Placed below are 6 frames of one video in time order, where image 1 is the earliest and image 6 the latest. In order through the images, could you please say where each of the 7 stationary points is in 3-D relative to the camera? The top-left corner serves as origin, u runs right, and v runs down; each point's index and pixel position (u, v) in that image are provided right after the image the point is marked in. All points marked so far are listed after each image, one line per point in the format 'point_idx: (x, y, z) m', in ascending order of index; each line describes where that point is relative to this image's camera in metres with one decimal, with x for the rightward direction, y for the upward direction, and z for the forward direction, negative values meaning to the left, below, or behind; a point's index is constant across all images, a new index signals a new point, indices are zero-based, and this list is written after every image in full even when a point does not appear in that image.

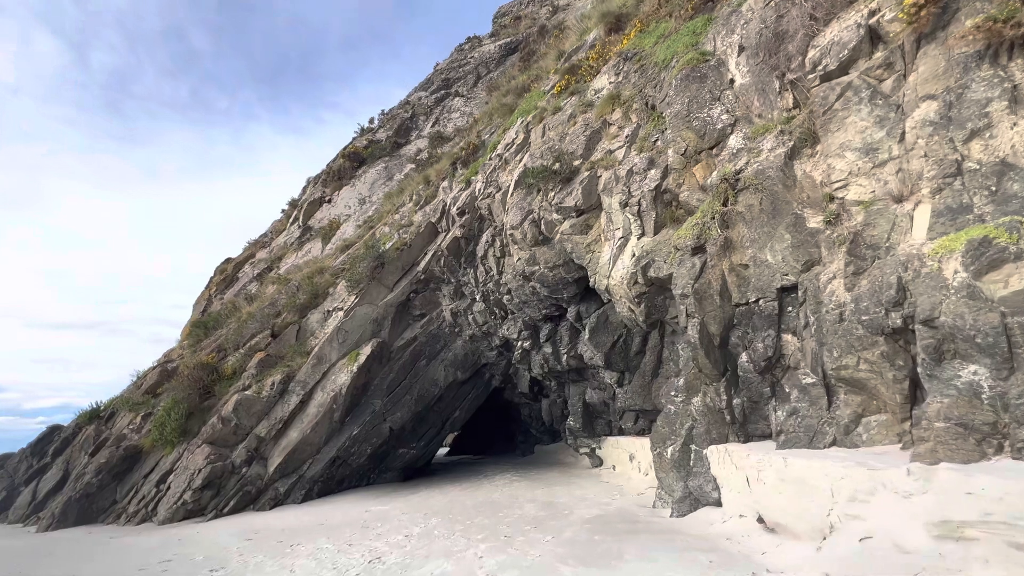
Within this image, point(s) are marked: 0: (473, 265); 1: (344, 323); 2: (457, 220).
0: (-1.3, +0.8, +15.2) m
1: (-5.6, -1.2, +15.2) m
2: (-1.9, +2.3, +15.3) m
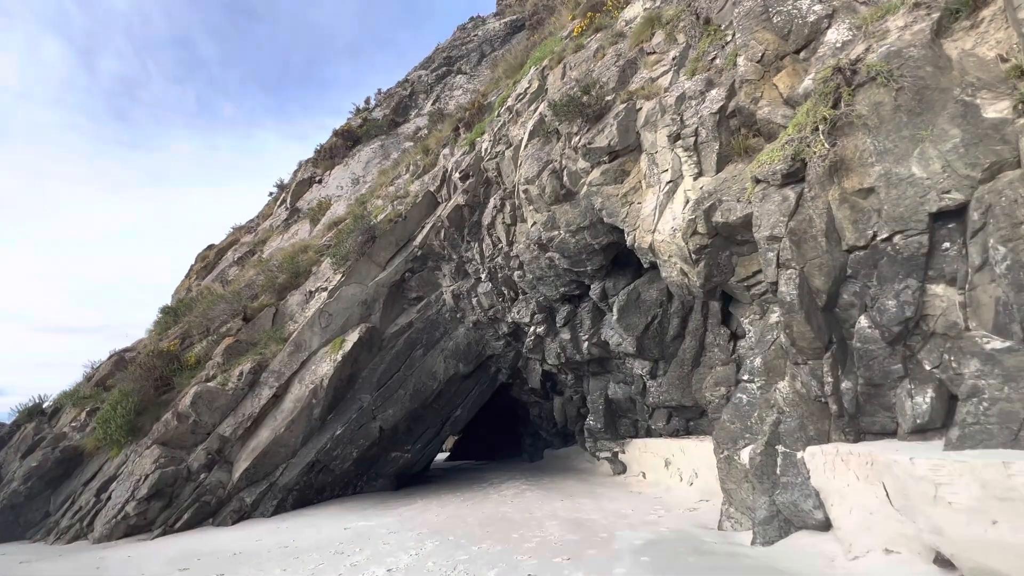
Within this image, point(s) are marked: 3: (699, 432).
0: (-1.0, +1.4, +13.1) m
1: (-5.3, -0.5, +13.1) m
2: (-1.5, +3.0, +13.2) m
3: (+4.7, -3.7, +11.6) m
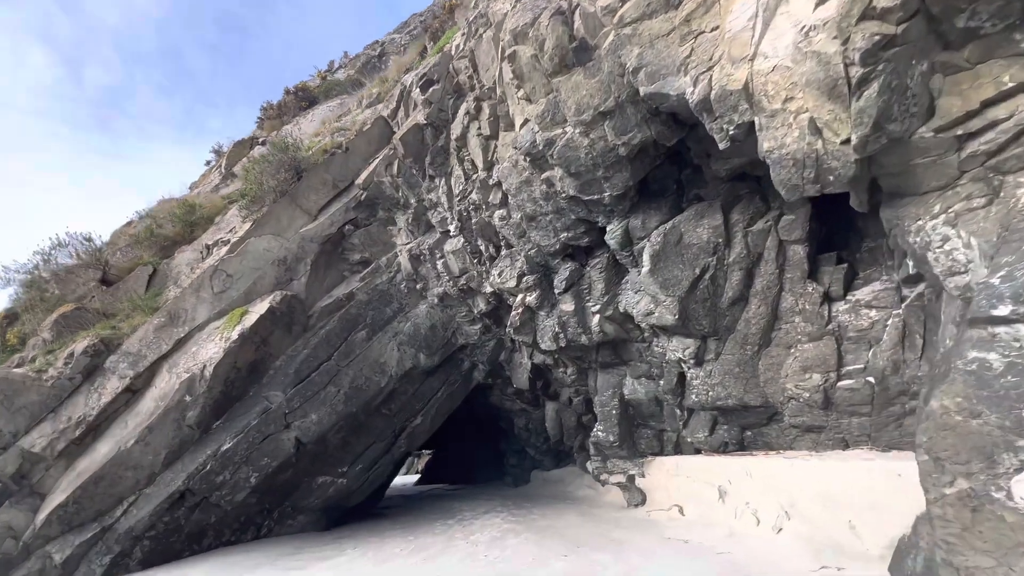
0: (-1.4, +2.4, +9.3) m
1: (-5.7, +0.5, +9.1) m
2: (-1.9, +4.0, +9.5) m
3: (+4.3, -2.7, +7.8) m
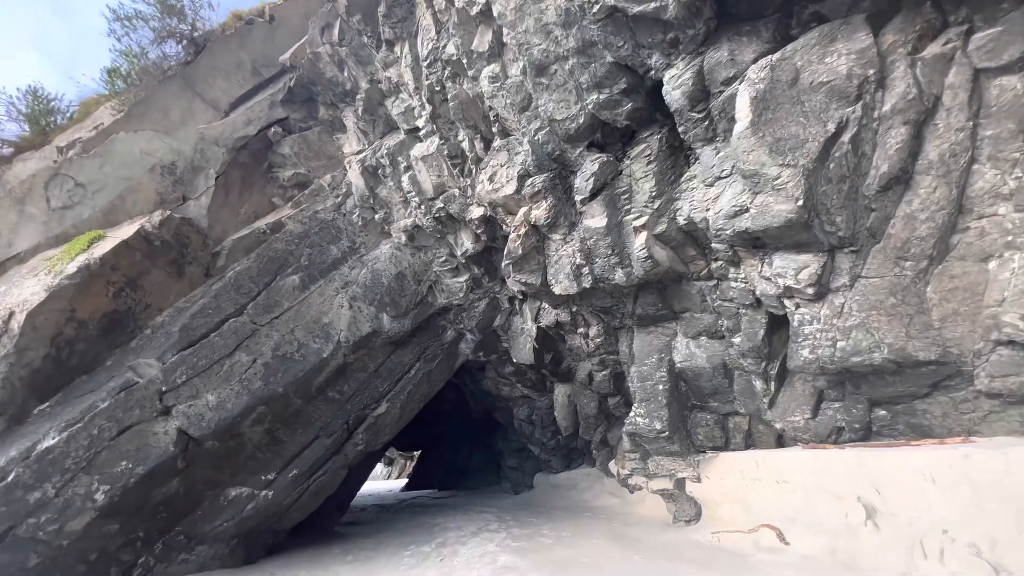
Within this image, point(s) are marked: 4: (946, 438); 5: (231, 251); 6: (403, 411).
0: (-1.4, +3.6, +6.3) m
1: (-5.8, +1.6, +6.0) m
2: (-2.0, +5.1, +6.4) m
3: (+4.3, -1.5, +4.8) m
4: (+4.4, -1.5, +4.6) m
5: (-4.2, +0.6, +6.8) m
6: (-2.0, -2.2, +8.1) m
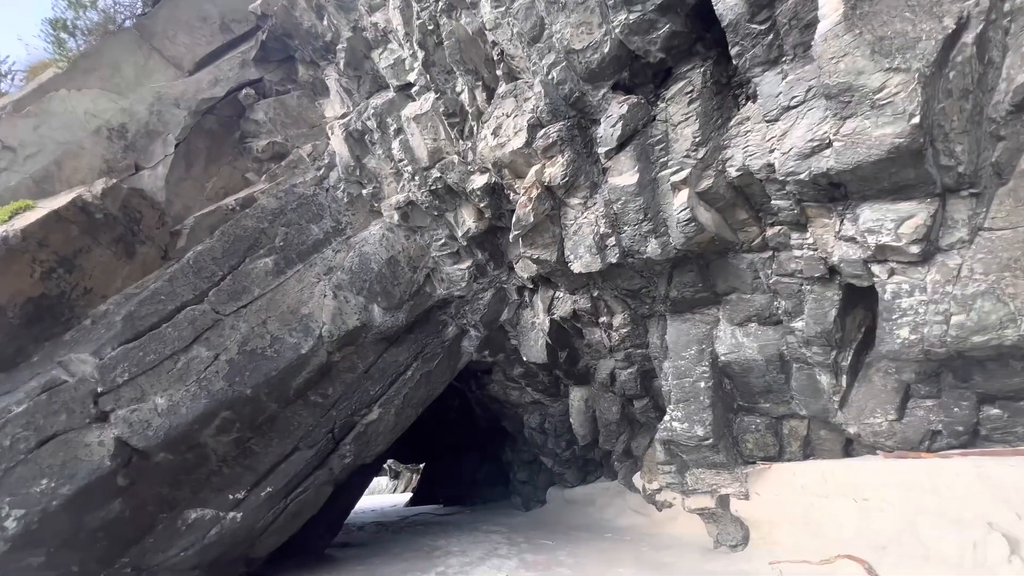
0: (-1.4, +3.8, +5.3) m
1: (-5.7, +1.8, +5.1) m
2: (-2.0, +5.3, +5.5) m
3: (+4.4, -1.2, +3.6) m
4: (+4.5, -1.1, +3.5) m
5: (-4.1, +0.8, +5.8) m
6: (-1.8, -2.0, +7.0) m
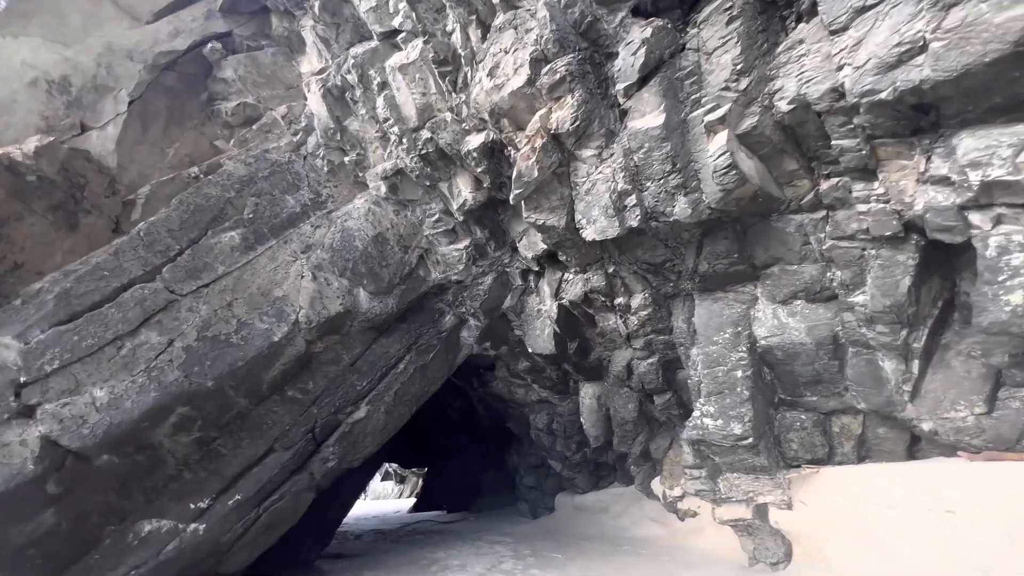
0: (-1.4, +4.1, +4.6) m
1: (-5.7, +2.1, +4.4) m
2: (-2.0, +5.6, +4.8) m
3: (+4.4, -0.9, +2.8) m
4: (+4.5, -0.8, +2.6) m
5: (-4.1, +1.0, +5.1) m
6: (-1.7, -1.7, +6.2) m
